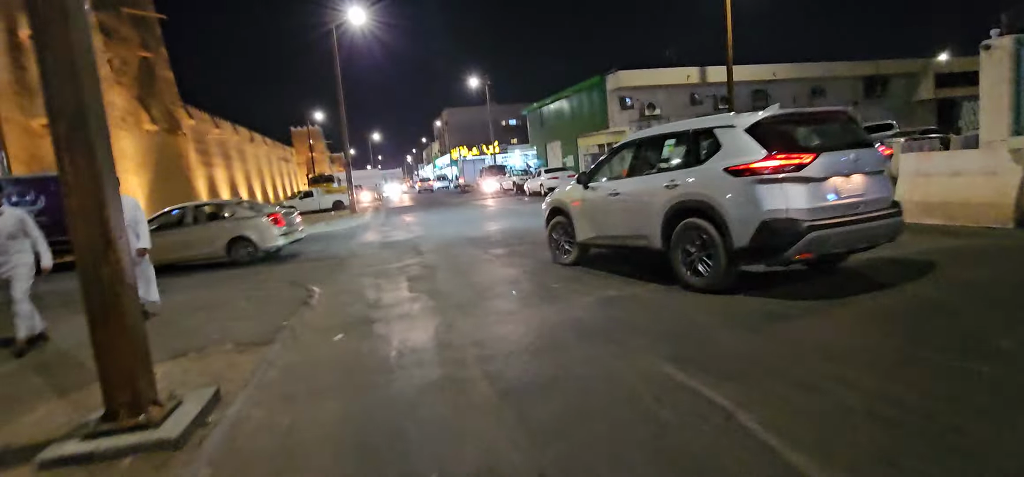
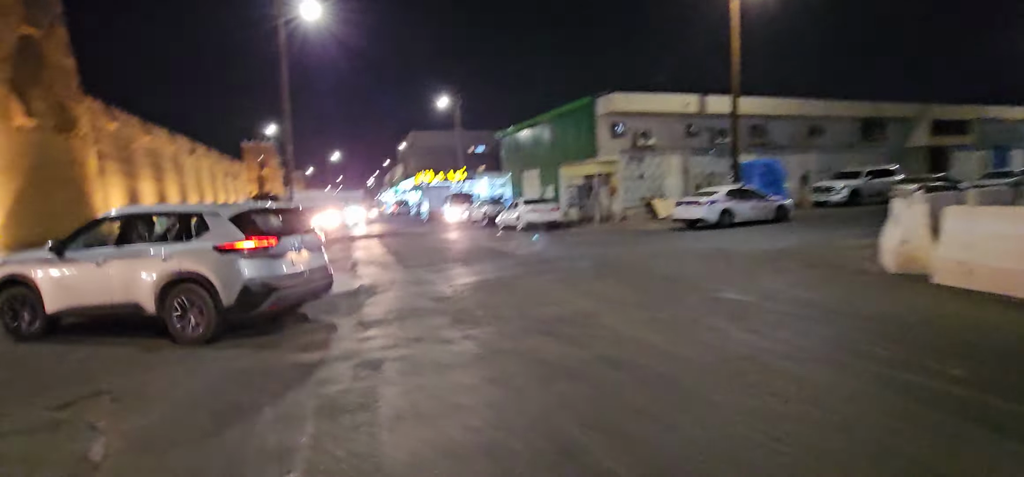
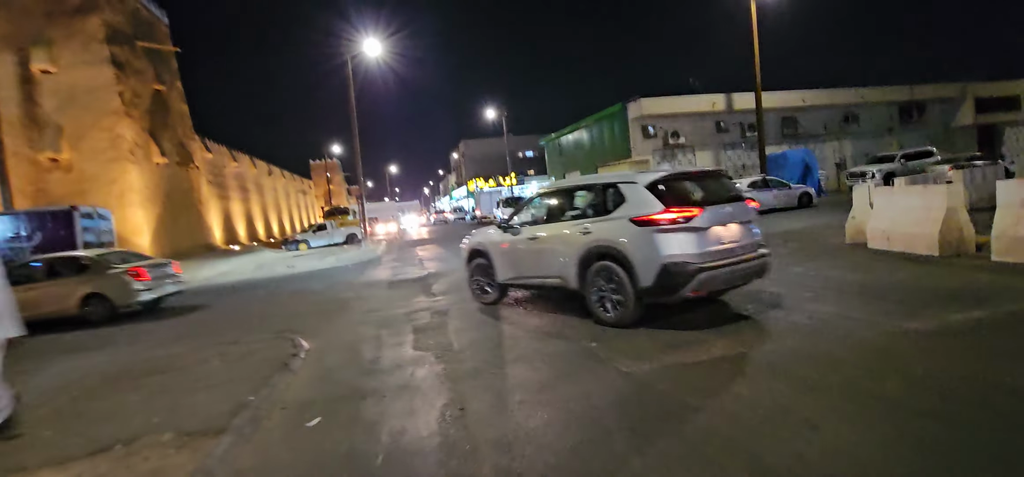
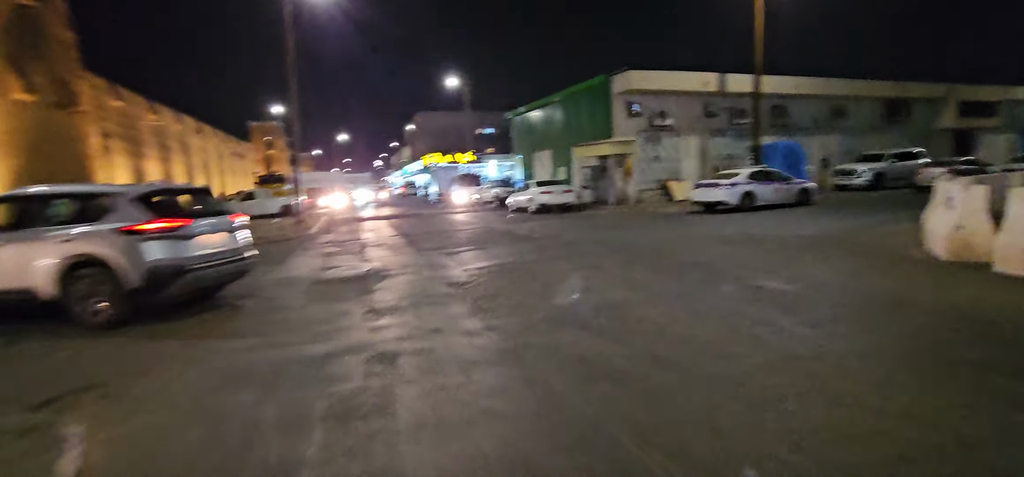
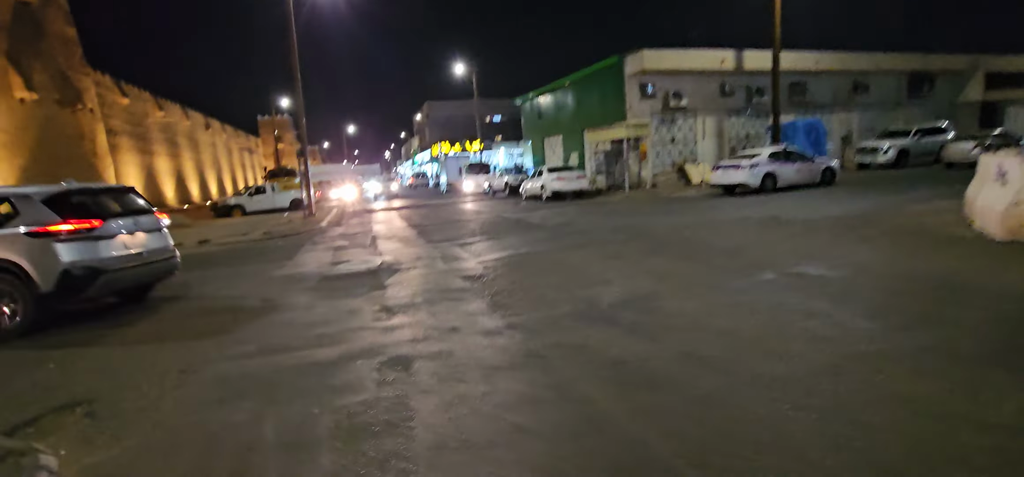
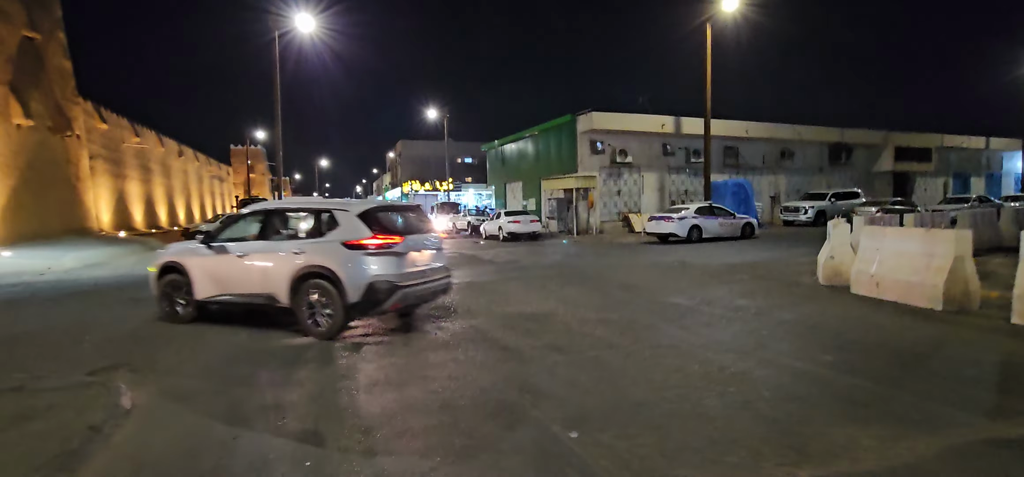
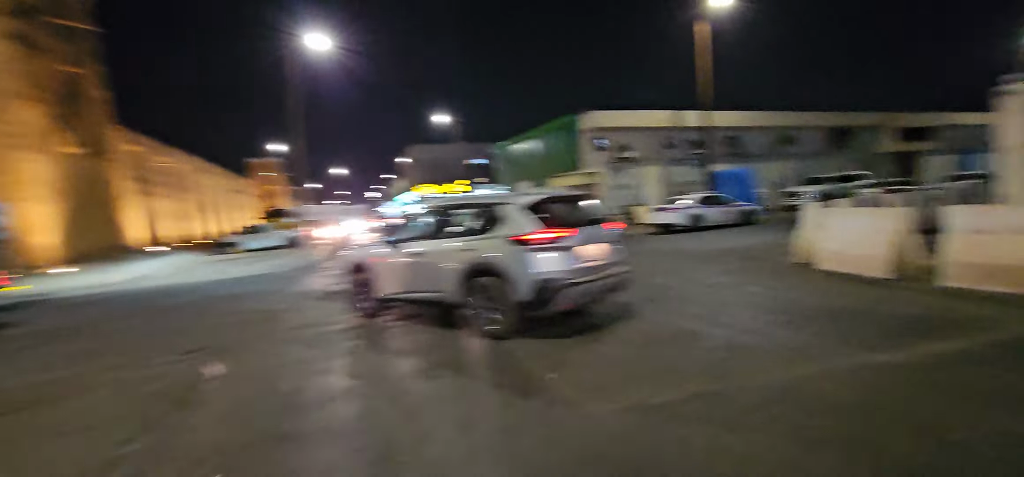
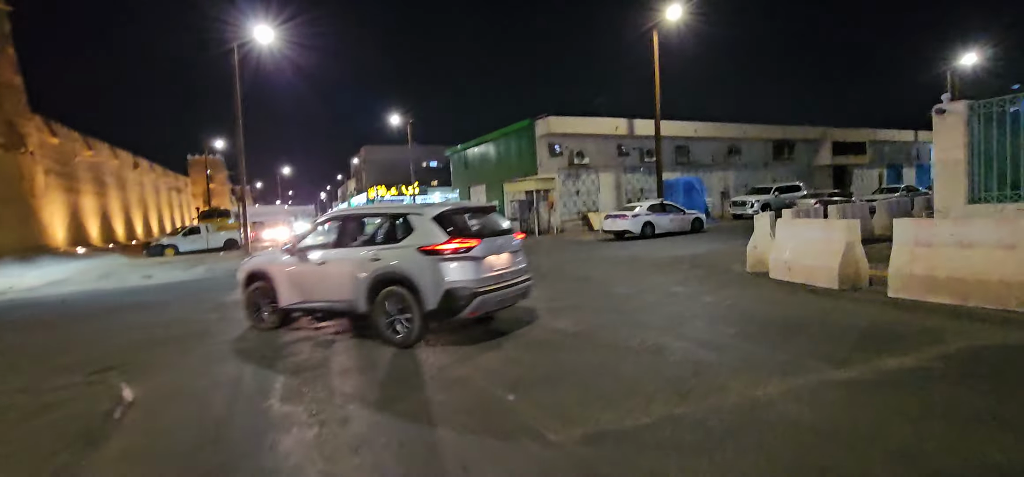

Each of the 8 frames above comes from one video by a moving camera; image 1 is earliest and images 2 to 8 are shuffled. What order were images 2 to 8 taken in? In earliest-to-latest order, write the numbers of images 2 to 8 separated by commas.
3, 7, 8, 6, 2, 4, 5
